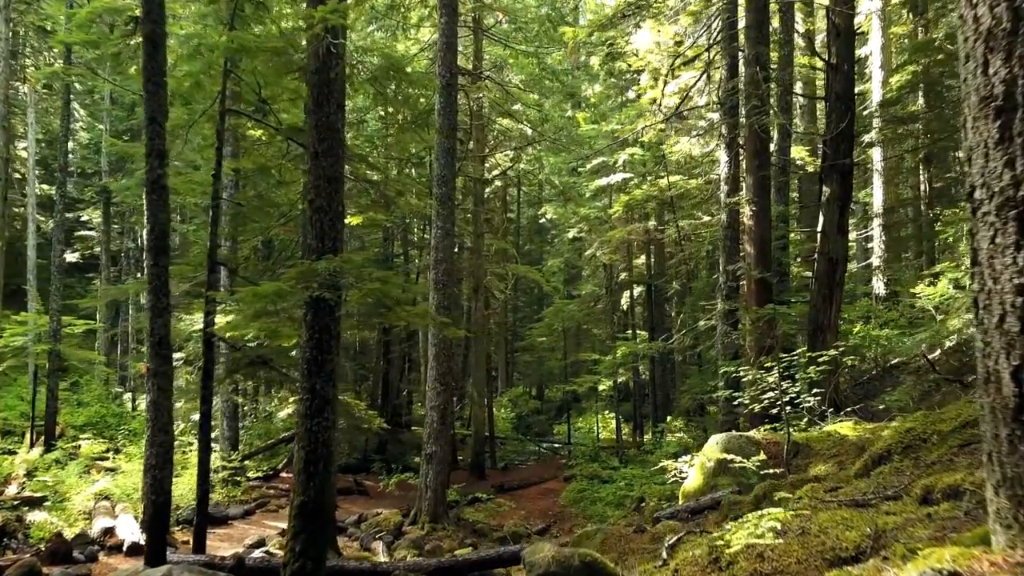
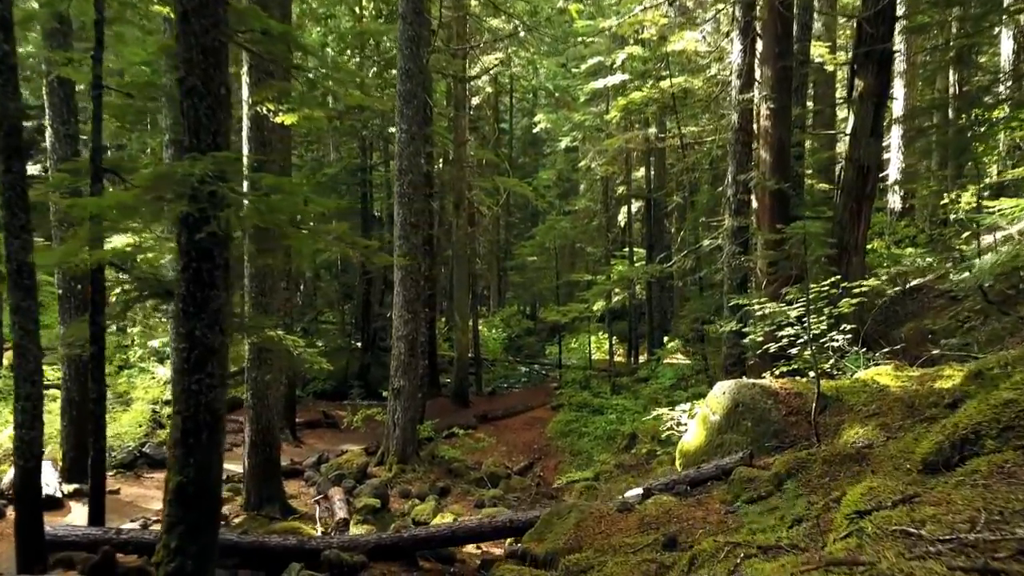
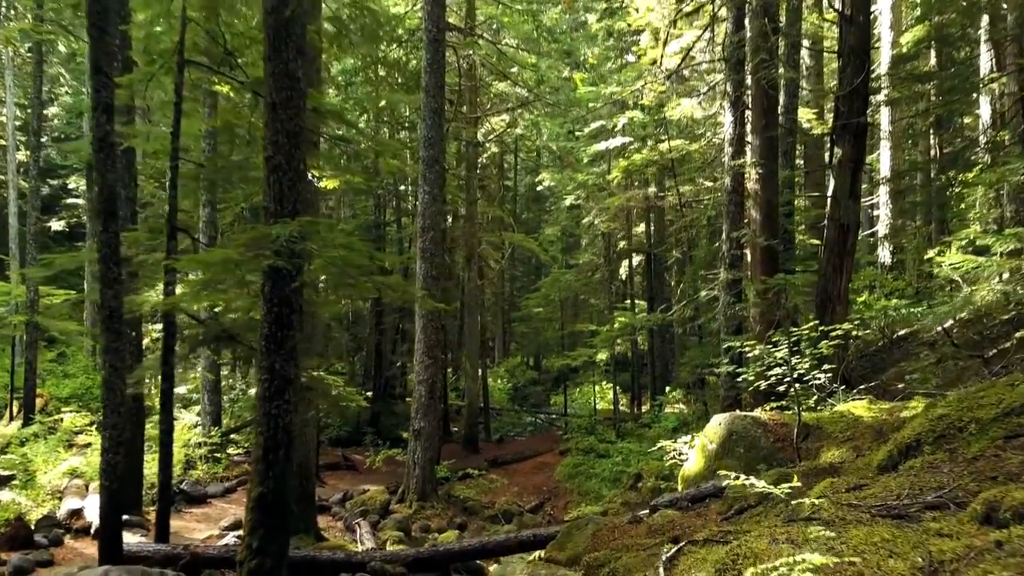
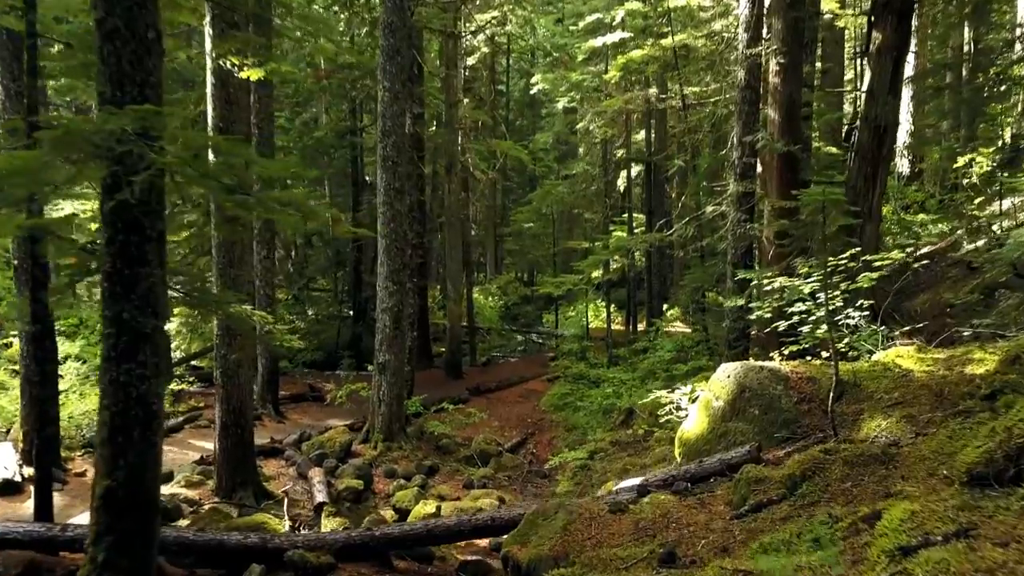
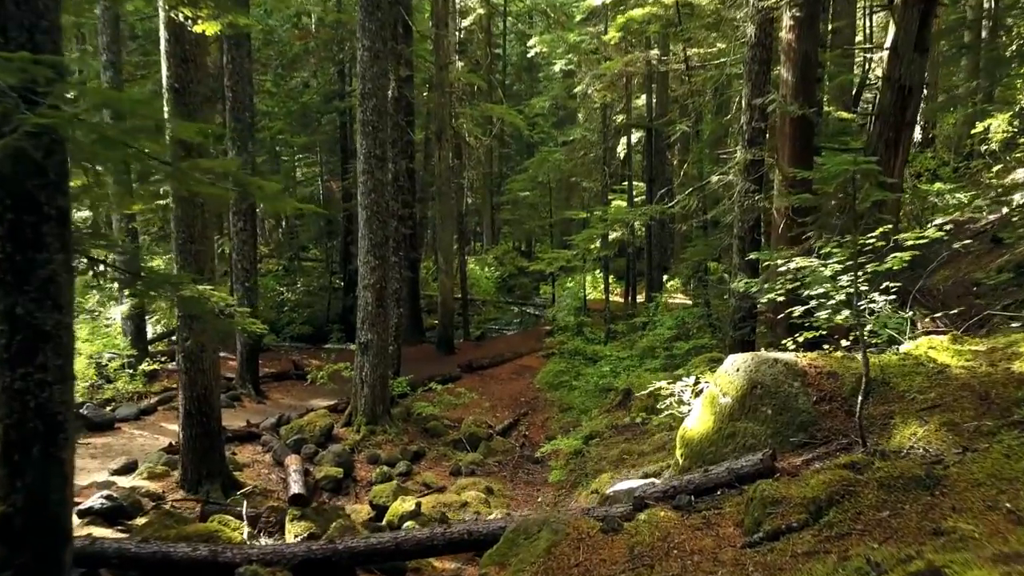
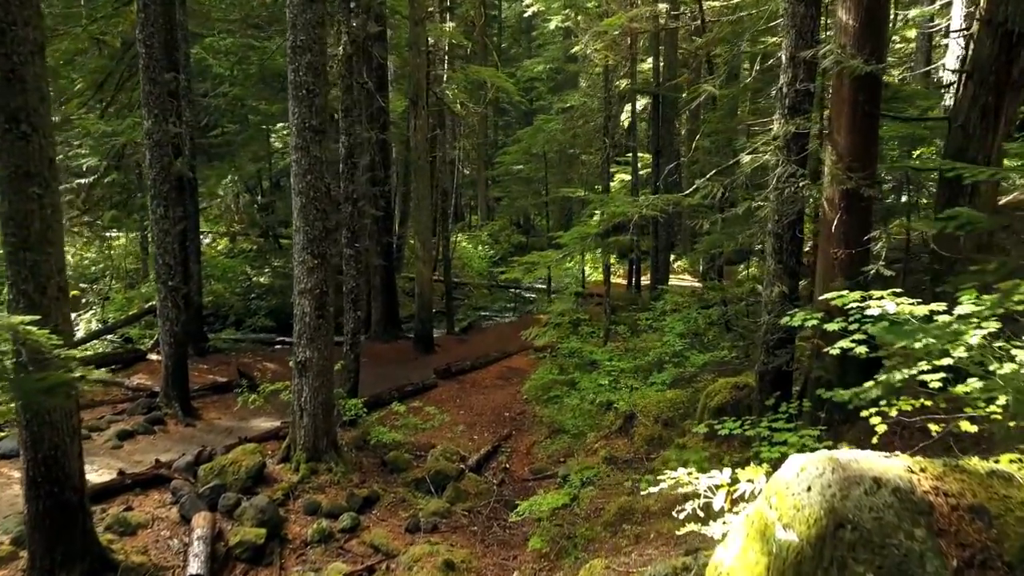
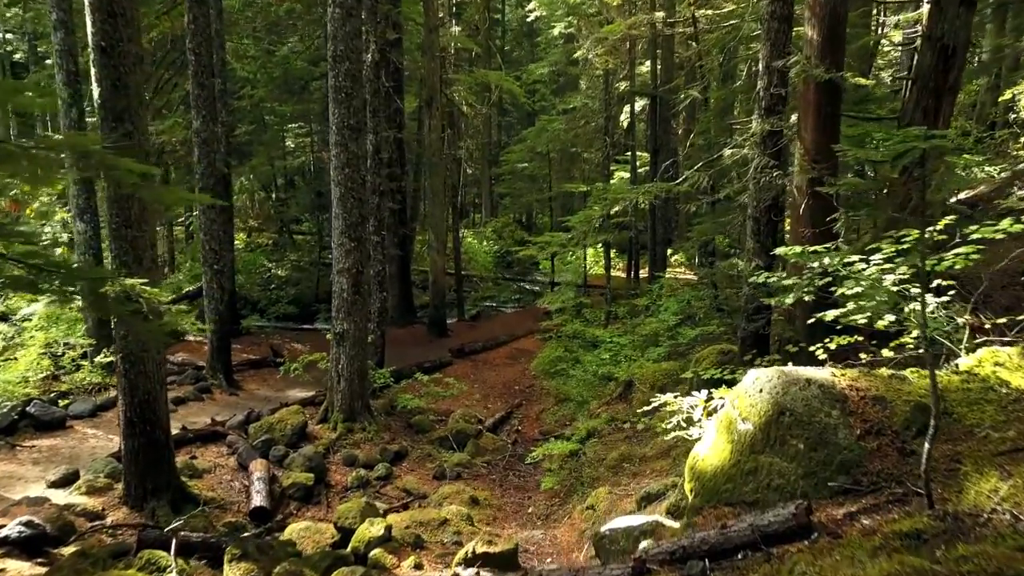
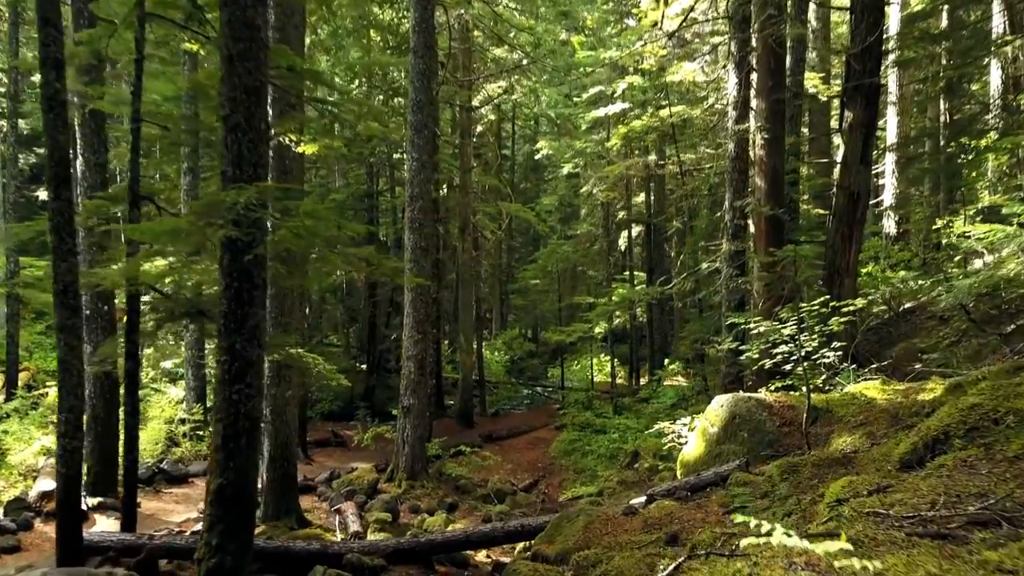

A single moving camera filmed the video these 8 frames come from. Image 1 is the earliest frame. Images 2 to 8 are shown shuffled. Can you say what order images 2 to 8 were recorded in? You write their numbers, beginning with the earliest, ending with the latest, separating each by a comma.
3, 8, 2, 4, 5, 7, 6
